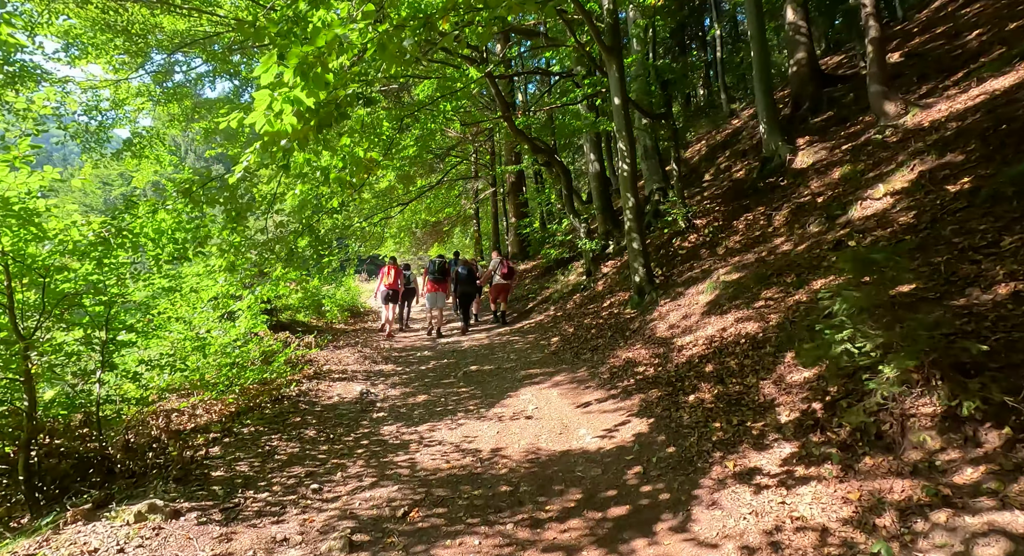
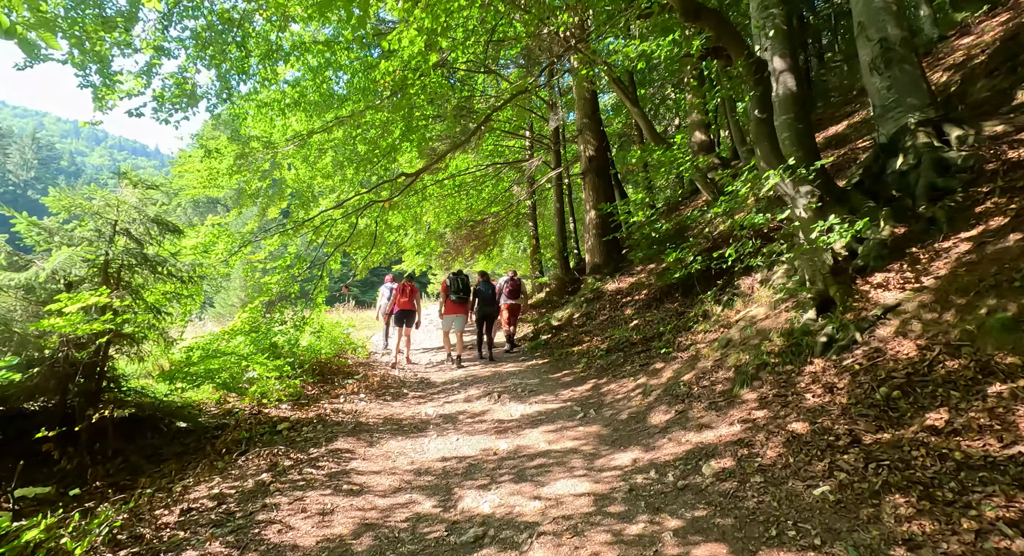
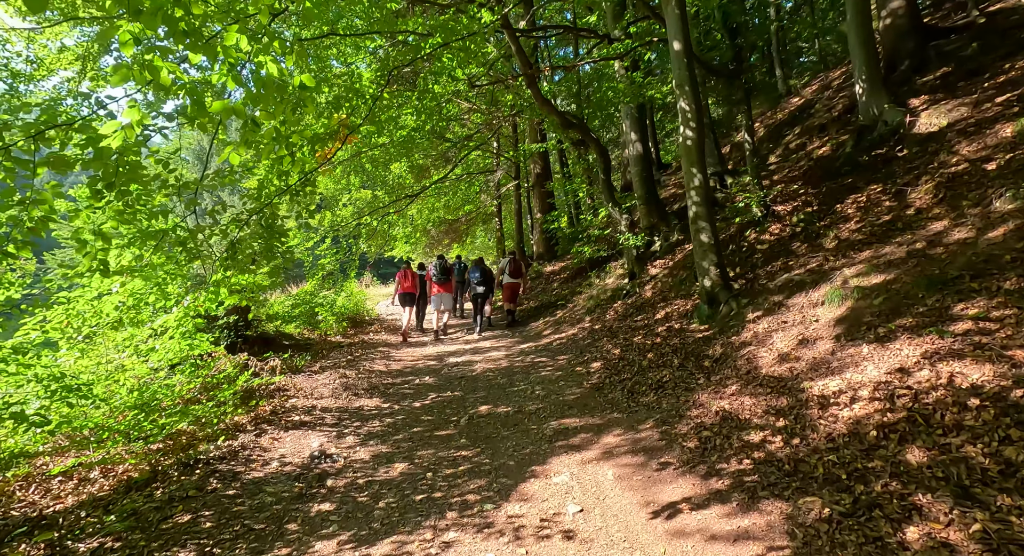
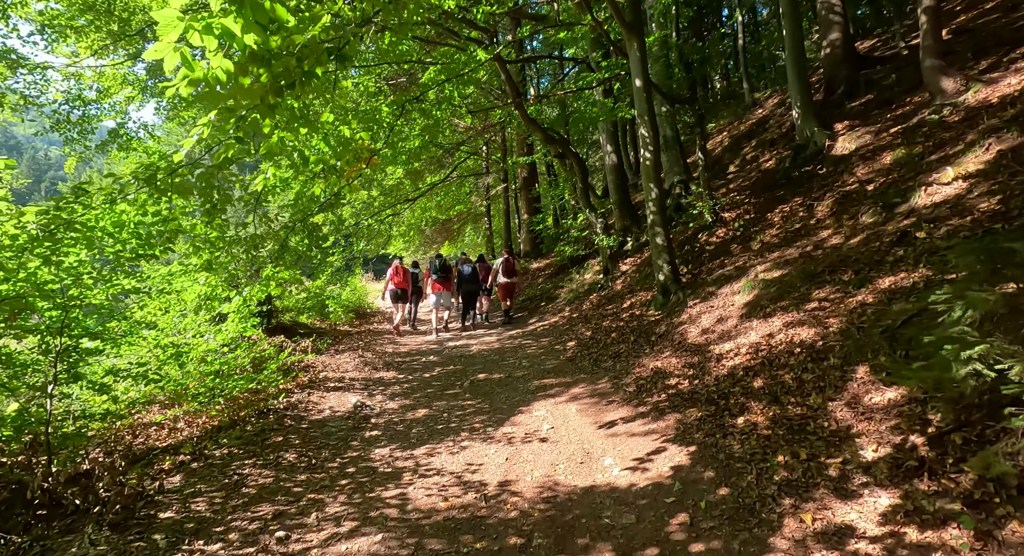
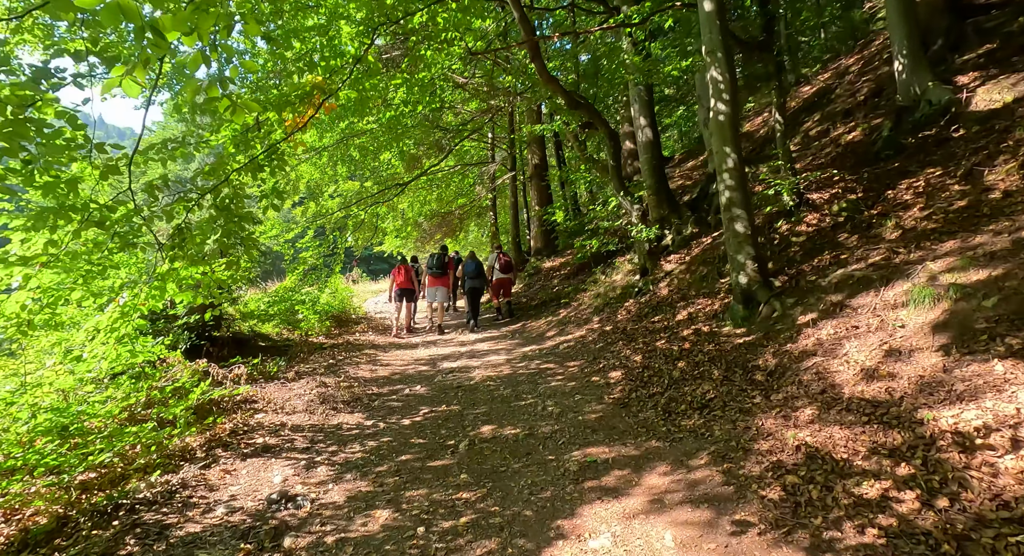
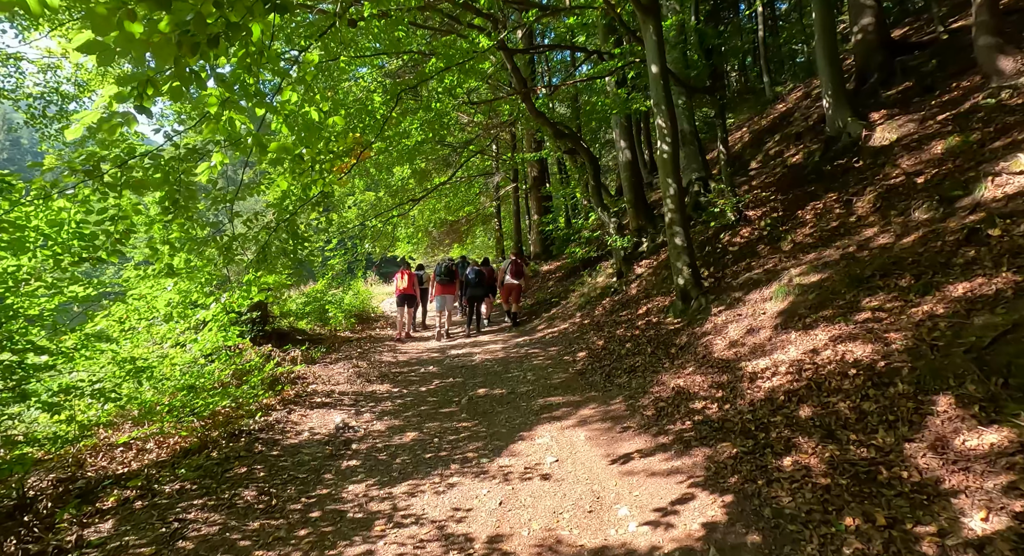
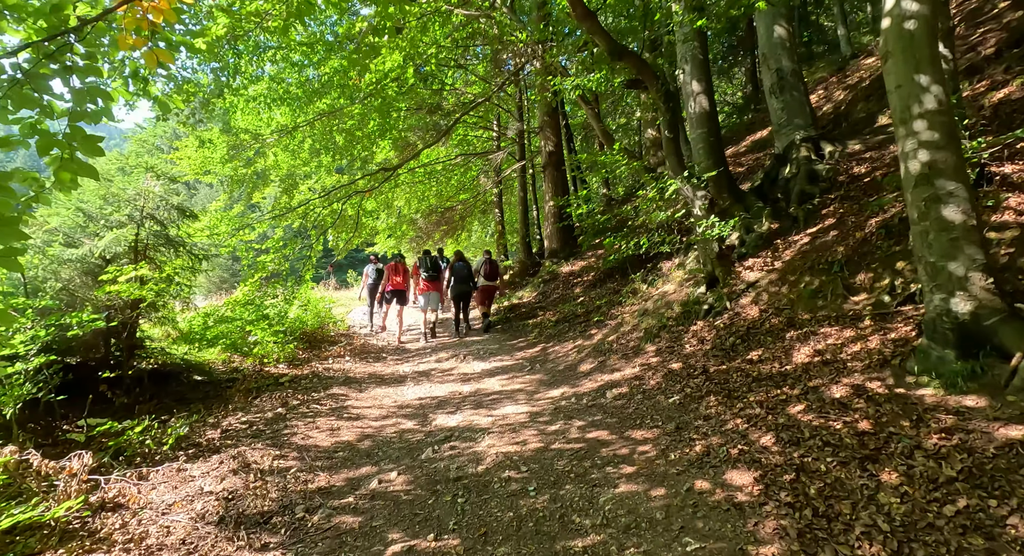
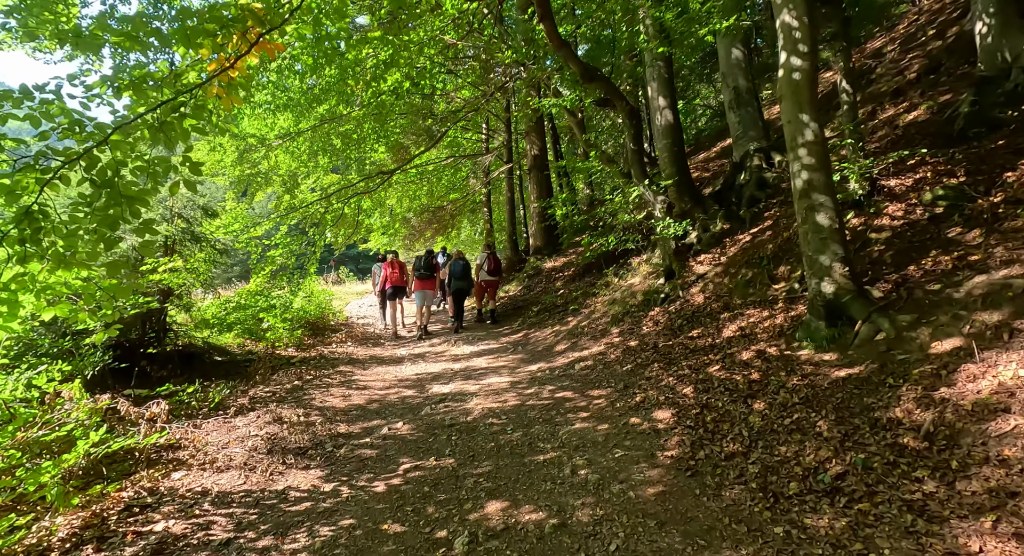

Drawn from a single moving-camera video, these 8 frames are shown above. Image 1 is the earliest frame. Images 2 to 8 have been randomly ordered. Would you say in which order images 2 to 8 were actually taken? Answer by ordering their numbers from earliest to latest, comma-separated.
4, 6, 3, 5, 8, 7, 2
